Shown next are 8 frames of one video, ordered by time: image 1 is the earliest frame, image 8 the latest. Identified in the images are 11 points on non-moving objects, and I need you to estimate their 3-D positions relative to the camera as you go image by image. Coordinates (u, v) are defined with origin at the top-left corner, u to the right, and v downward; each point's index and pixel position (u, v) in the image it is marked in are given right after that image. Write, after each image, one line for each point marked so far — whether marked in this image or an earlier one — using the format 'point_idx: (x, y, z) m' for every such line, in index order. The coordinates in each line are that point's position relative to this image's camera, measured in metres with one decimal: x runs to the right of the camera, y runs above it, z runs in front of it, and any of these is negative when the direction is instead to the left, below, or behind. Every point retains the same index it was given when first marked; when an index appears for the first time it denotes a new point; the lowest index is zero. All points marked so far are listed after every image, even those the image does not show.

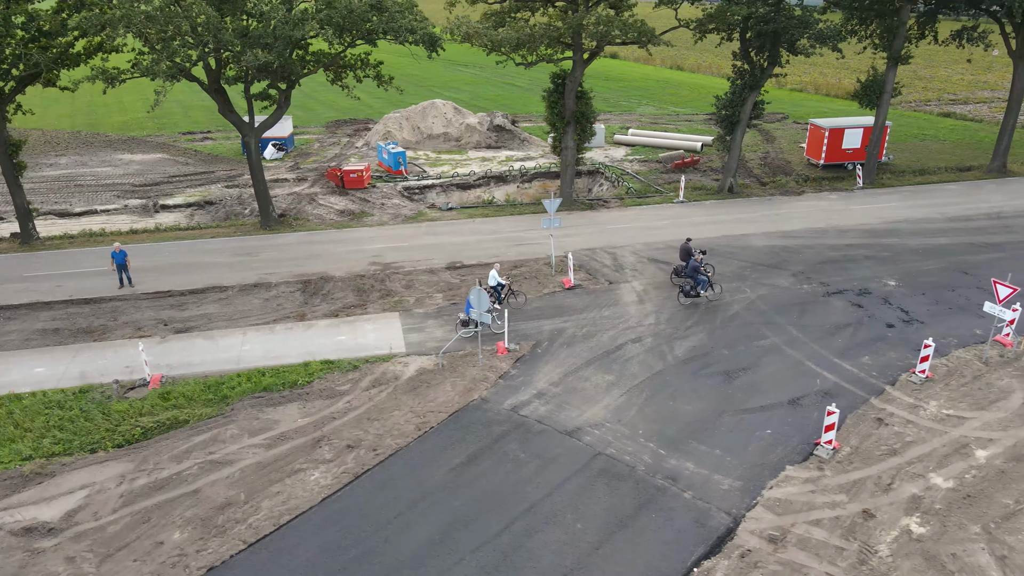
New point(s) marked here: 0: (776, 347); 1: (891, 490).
0: (+5.5, -1.2, +15.6) m
1: (+5.8, -3.1, +11.3) m
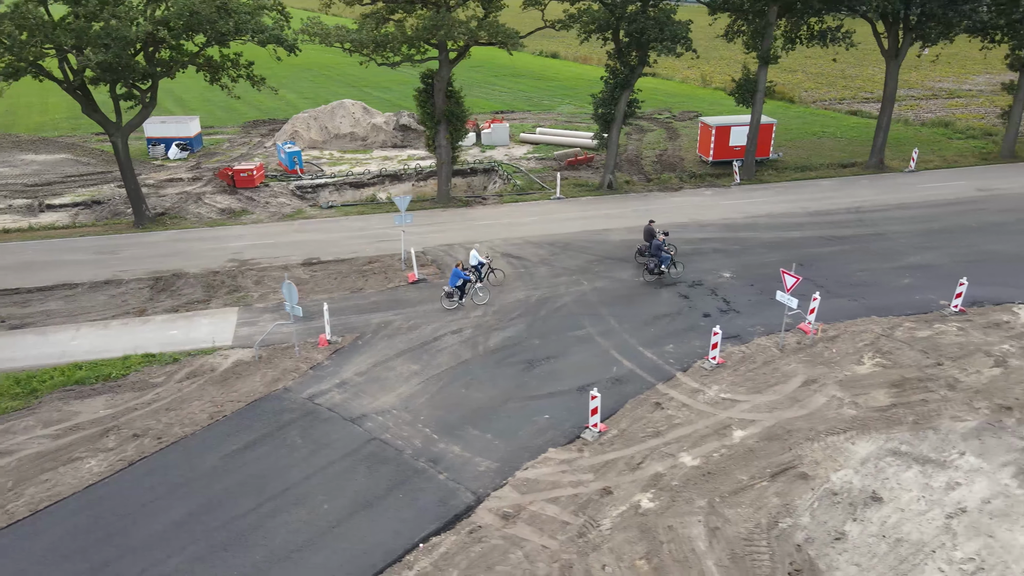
0: (+1.6, -1.1, +16.2) m
1: (+2.0, -2.9, +11.9) m
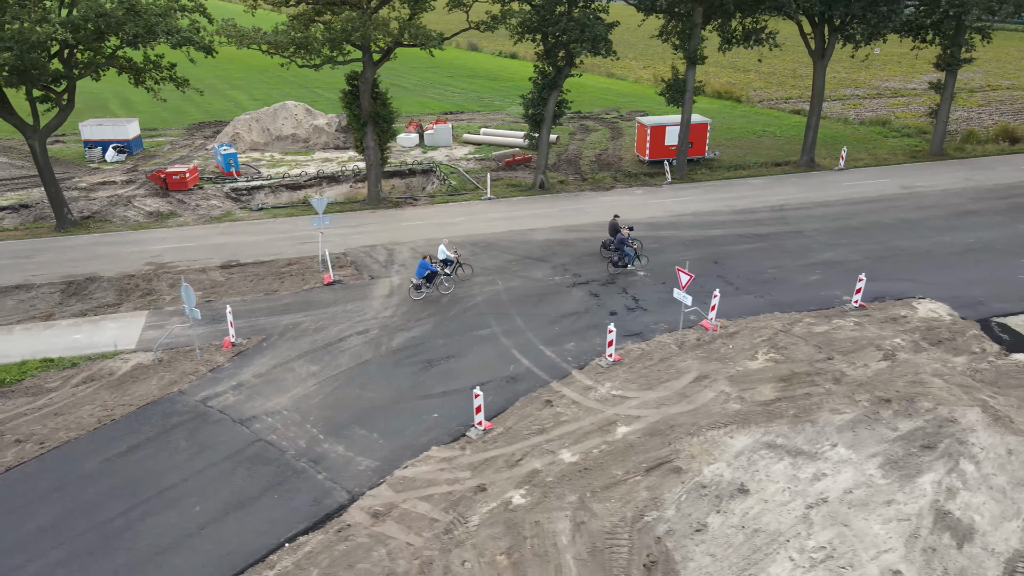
0: (-0.5, -1.1, +16.3) m
1: (+0.1, -2.9, +12.1) m
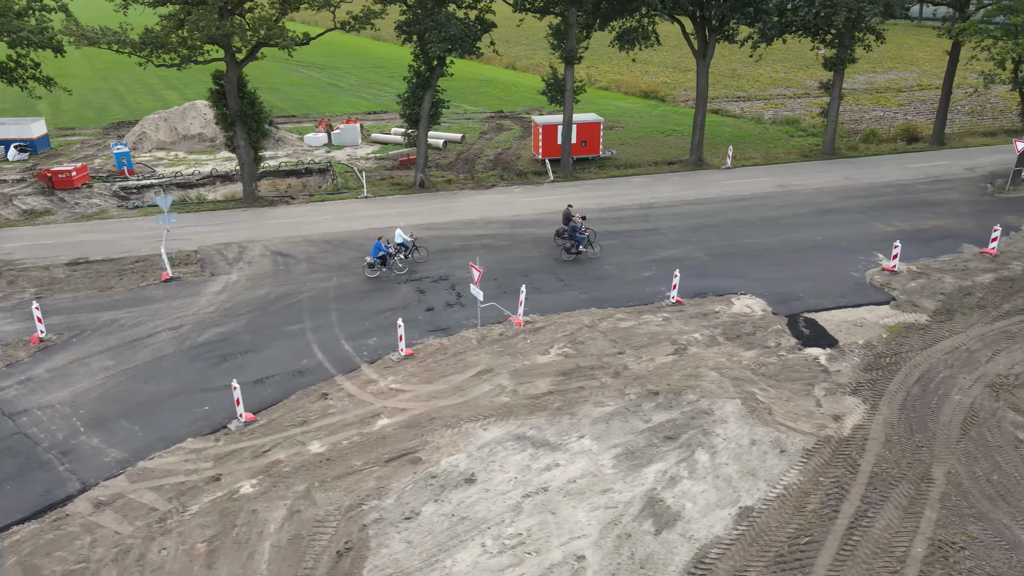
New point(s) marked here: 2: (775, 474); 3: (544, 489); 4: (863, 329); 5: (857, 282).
0: (-4.8, -1.0, +16.6) m
1: (-4.2, -2.8, +12.3) m
2: (+4.4, -3.1, +12.3) m
3: (+0.5, -3.2, +11.6) m
4: (+8.1, -0.9, +17.0) m
5: (+9.1, +0.2, +19.3) m
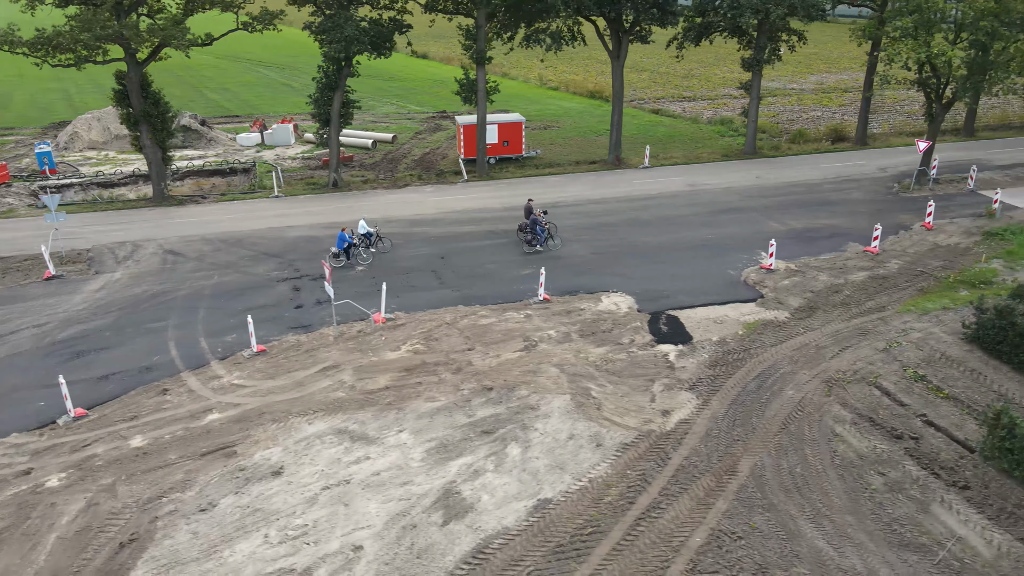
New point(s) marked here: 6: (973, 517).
0: (-8.0, -0.9, +16.8) m
1: (-7.4, -2.8, +12.5) m
2: (+1.2, -3.1, +12.6) m
3: (-2.7, -3.1, +11.8) m
4: (+4.9, -0.9, +17.3) m
5: (+5.8, +0.2, +19.6) m
6: (+7.2, -3.6, +11.4) m
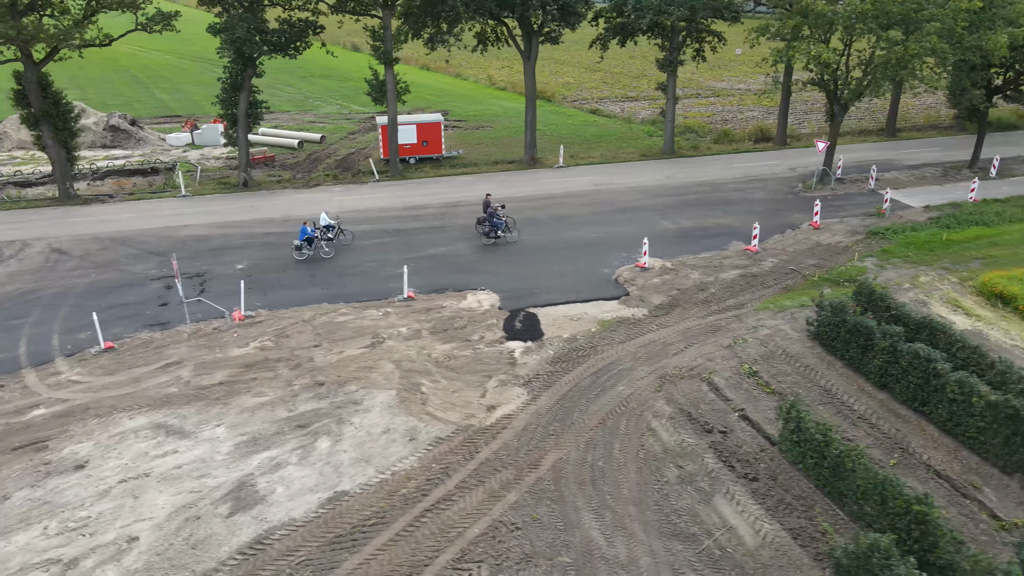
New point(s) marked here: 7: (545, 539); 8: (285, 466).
0: (-11.4, -0.9, +17.0) m
1: (-10.8, -2.7, +12.7) m
2: (-2.2, -3.0, +12.8) m
3: (-6.0, -3.1, +12.0) m
4: (+1.5, -0.8, +17.6) m
5: (+2.4, +0.3, +19.8) m
6: (+3.8, -3.5, +11.7) m
7: (+0.5, -3.8, +11.2) m
8: (-3.8, -3.0, +12.4) m
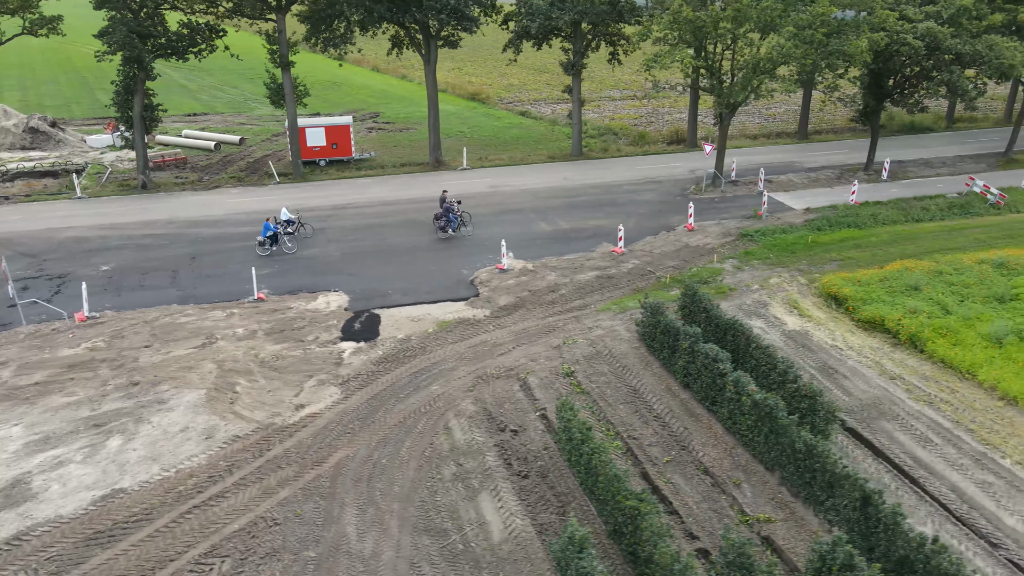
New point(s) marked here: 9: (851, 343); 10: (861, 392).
0: (-15.3, -0.9, +17.2) m
1: (-14.6, -2.8, +13.0) m
2: (-6.0, -3.1, +13.1) m
3: (-9.9, -3.1, +12.3) m
4: (-2.4, -0.9, +17.9) m
5: (-1.5, +0.2, +20.2) m
6: (0.0, -3.5, +12.0) m
7: (-3.3, -3.9, +11.5) m
8: (-7.7, -3.0, +12.7) m
9: (+7.8, -1.3, +16.8) m
10: (+7.1, -2.1, +15.0) m
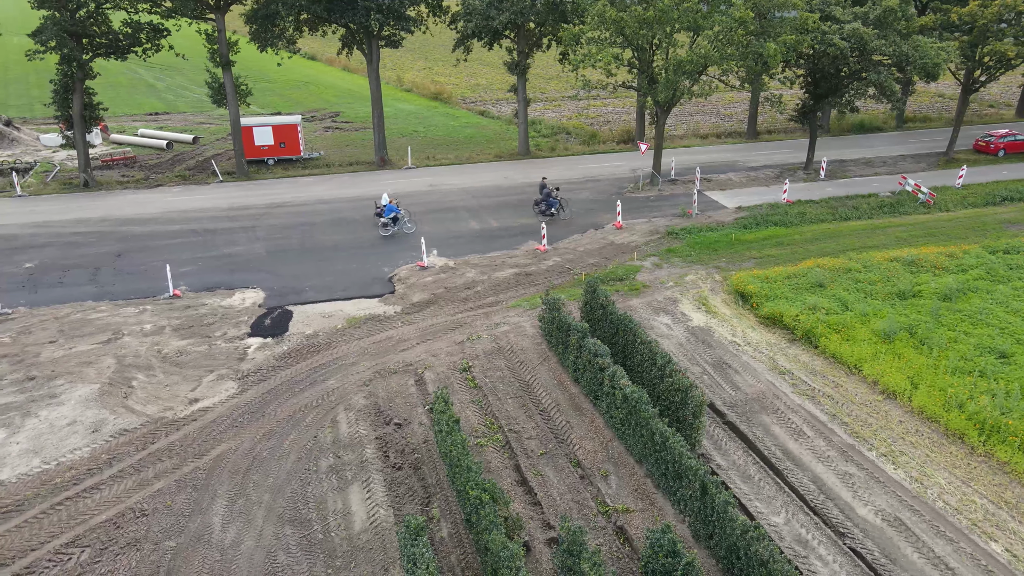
0: (-17.5, -0.8, +17.3) m
1: (-16.9, -2.7, +13.1) m
2: (-8.2, -3.0, +13.3) m
3: (-12.1, -3.0, +12.4) m
4: (-4.6, -0.8, +18.1) m
5: (-3.7, +0.3, +20.4) m
6: (-2.3, -3.5, +12.2) m
7: (-5.5, -3.8, +11.7) m
8: (-9.9, -3.0, +12.8) m
9: (+5.5, -1.2, +17.0) m
10: (+4.9, -2.0, +15.2) m
